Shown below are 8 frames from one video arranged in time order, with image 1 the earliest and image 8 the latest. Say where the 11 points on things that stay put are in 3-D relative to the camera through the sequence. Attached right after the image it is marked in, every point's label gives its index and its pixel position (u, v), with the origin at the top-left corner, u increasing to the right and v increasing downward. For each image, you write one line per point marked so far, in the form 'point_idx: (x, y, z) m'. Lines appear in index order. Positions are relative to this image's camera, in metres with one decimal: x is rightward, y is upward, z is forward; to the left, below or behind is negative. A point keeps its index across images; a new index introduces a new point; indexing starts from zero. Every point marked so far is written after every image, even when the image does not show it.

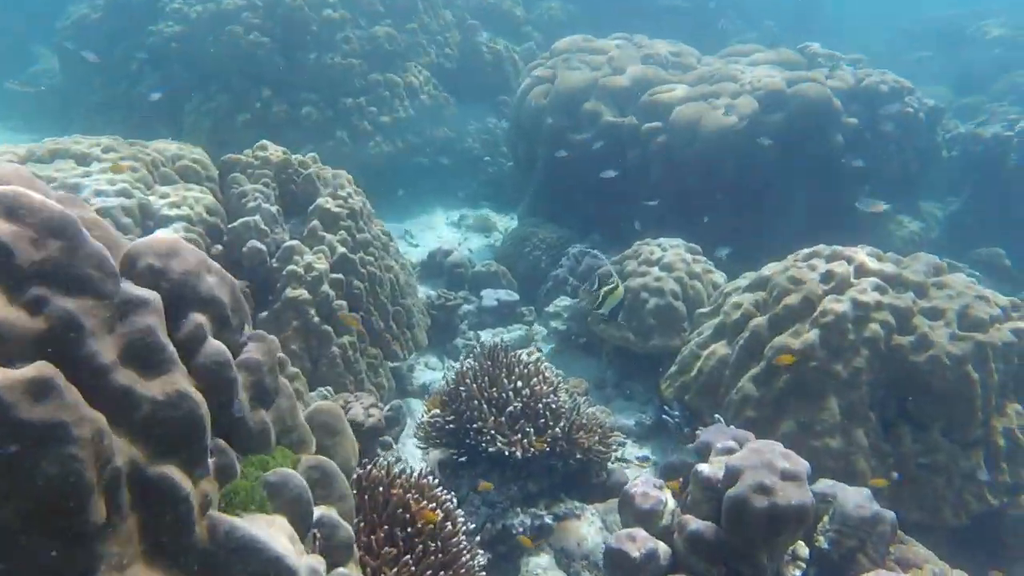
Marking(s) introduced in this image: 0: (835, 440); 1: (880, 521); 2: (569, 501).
0: (+2.8, -1.3, +6.0) m
1: (+2.7, -1.7, +5.1) m
2: (+0.5, -2.0, +6.5) m
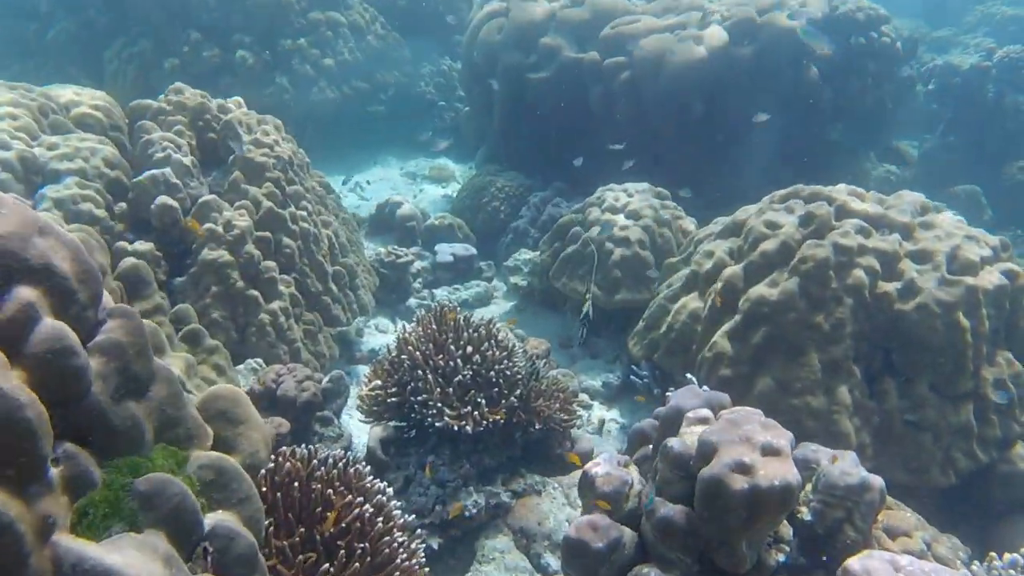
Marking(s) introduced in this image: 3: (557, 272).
0: (+2.4, -0.9, +5.5) m
1: (+2.3, -1.3, +4.6) m
2: (+0.1, -1.6, +5.9) m
3: (+0.5, +0.2, +8.3) m
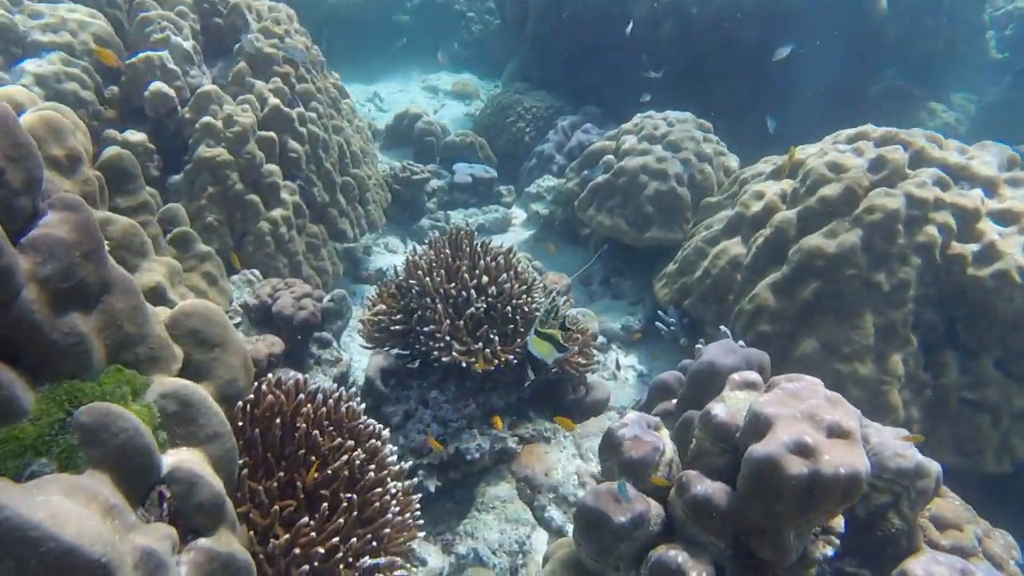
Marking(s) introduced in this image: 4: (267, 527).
0: (+2.5, -0.6, +4.9) m
1: (+2.4, -1.1, +4.0) m
2: (+0.2, -1.0, +5.5) m
3: (+0.8, +0.9, +7.6) m
4: (-1.1, -1.1, +3.1) m
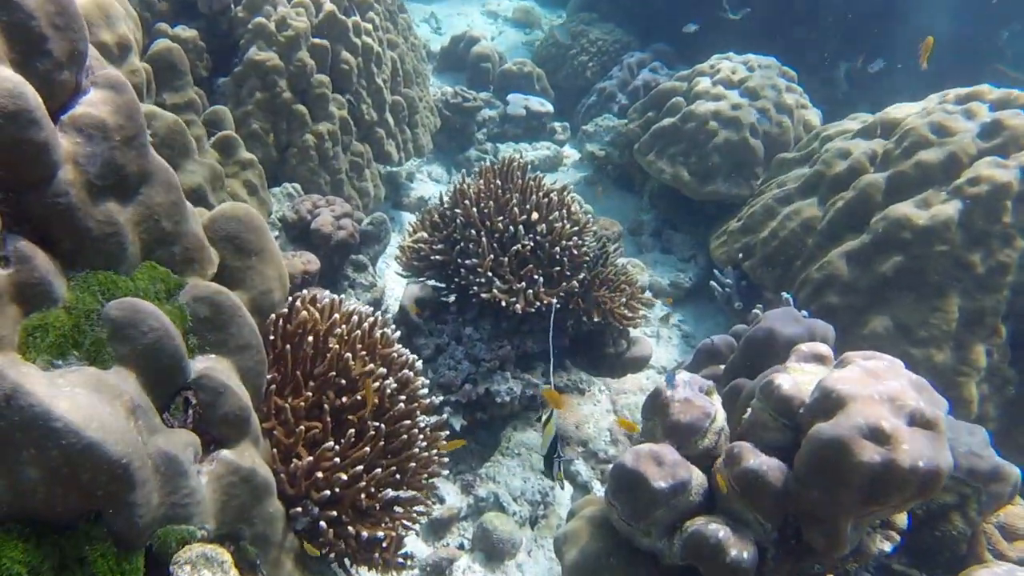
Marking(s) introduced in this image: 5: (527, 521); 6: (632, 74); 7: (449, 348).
0: (+2.8, -0.4, +4.5) m
1: (+2.6, -1.0, +3.7) m
2: (+0.5, -0.6, +5.2) m
3: (+1.4, +1.5, +7.1) m
4: (-0.9, -0.7, +2.9) m
5: (+0.1, -1.5, +4.3) m
6: (+1.7, +3.1, +10.1) m
7: (-0.4, -0.4, +4.9) m
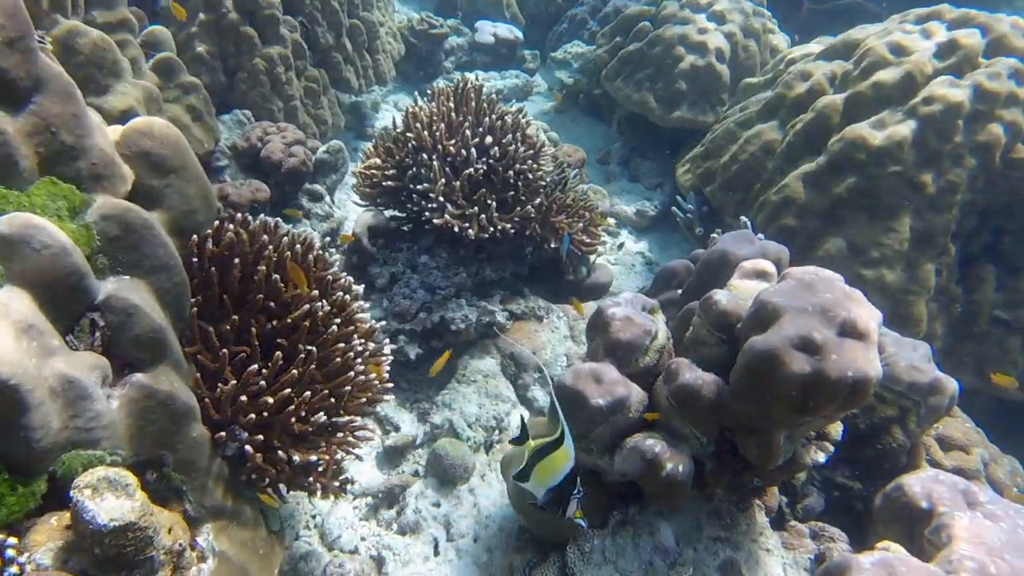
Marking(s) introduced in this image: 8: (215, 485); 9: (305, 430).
0: (+2.5, +0.1, +4.5) m
1: (+2.3, -0.6, +3.7) m
2: (+0.1, -0.1, +5.1) m
3: (+1.0, +2.2, +6.9) m
4: (-1.2, -0.3, +2.9) m
5: (-0.2, -1.0, +4.3) m
6: (+1.3, +4.0, +9.8) m
7: (-0.7, +0.1, +4.8) m
8: (-1.2, -0.8, +2.8) m
9: (-0.9, -0.6, +3.0) m
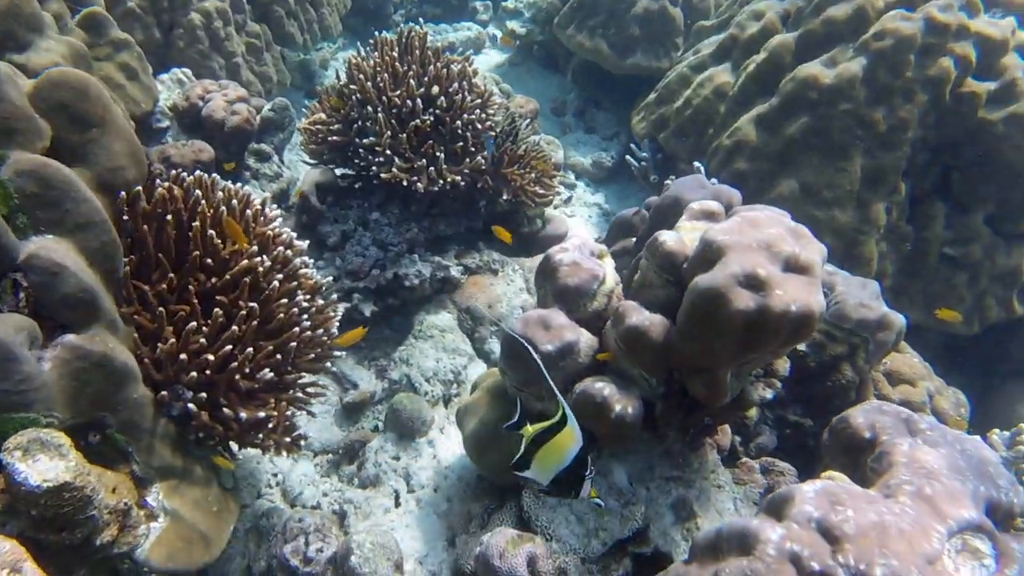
0: (+2.2, +0.5, +4.5) m
1: (+2.0, -0.2, +3.8) m
2: (-0.2, +0.3, +5.1) m
3: (+0.5, +2.6, +6.8) m
4: (-1.4, -0.2, +2.8) m
5: (-0.4, -0.7, +4.3) m
6: (+0.6, +4.7, +9.5) m
7: (-1.1, +0.4, +4.7) m
8: (-1.4, -0.6, +2.7) m
9: (-1.1, -0.4, +3.0) m
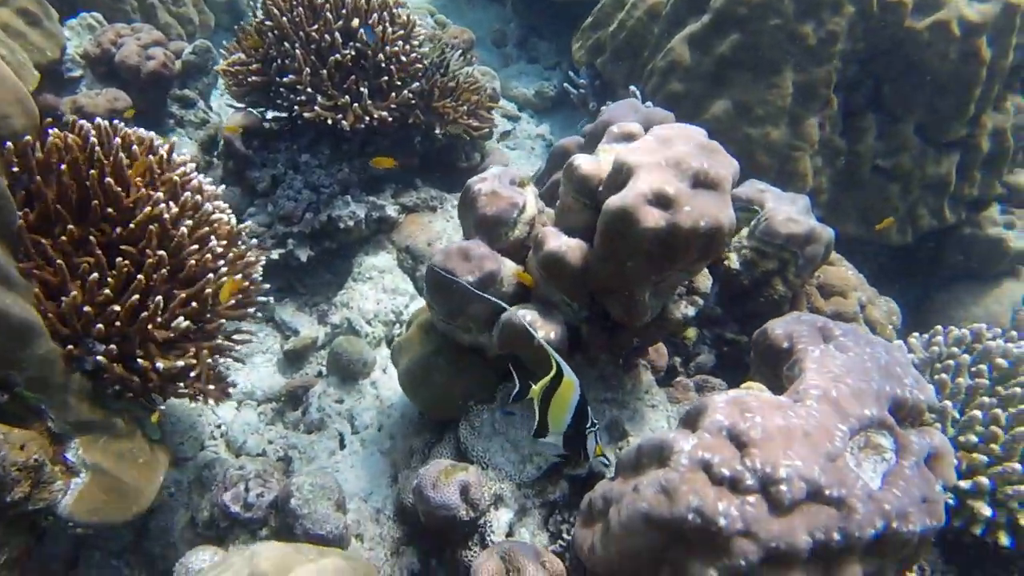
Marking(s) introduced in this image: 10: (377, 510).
0: (+1.7, +1.0, +4.5) m
1: (+1.7, +0.3, +3.8) m
2: (-0.6, +0.7, +5.0) m
3: (-0.1, +3.2, +6.5) m
4: (-1.8, 0.0, +2.7) m
5: (-0.8, -0.3, +4.3) m
6: (-0.2, +5.5, +9.1) m
7: (-1.5, +0.7, +4.6) m
8: (-1.7, -0.4, +2.7) m
9: (-1.4, -0.2, +2.9) m
10: (-0.7, -1.1, +3.5) m
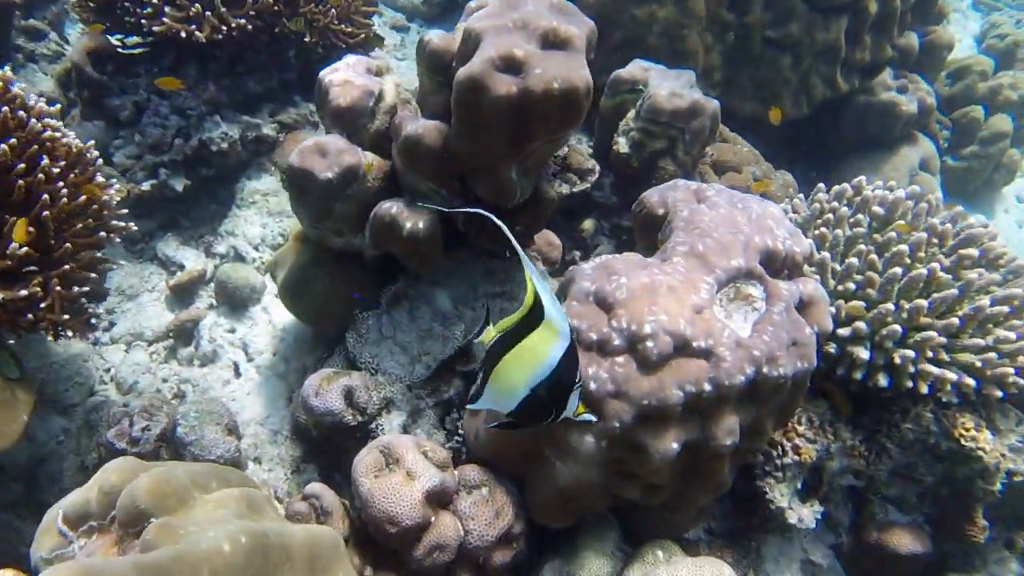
0: (+1.0, +1.8, +4.4) m
1: (+1.0, +0.9, +3.7) m
2: (-1.4, +1.2, +4.7) m
3: (-1.3, +3.9, +6.1) m
4: (-2.3, +0.2, +2.5) m
5: (-1.4, +0.1, +4.1) m
6: (-1.7, +6.3, +8.4) m
7: (-2.2, +1.1, +4.3) m
8: (-2.2, -0.2, +2.5) m
9: (-2.0, +0.1, +2.7) m
10: (-1.2, -0.7, +3.4) m
